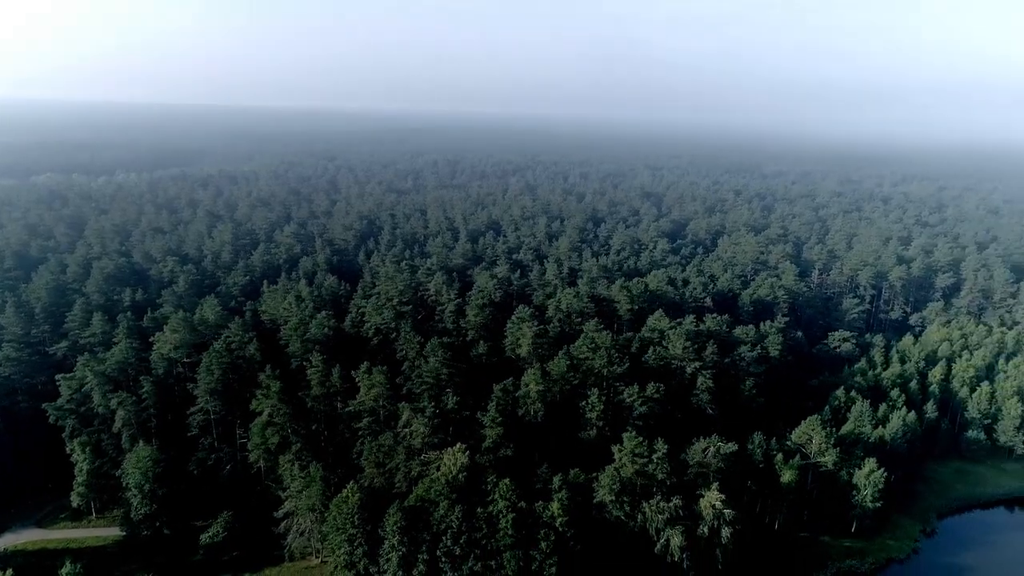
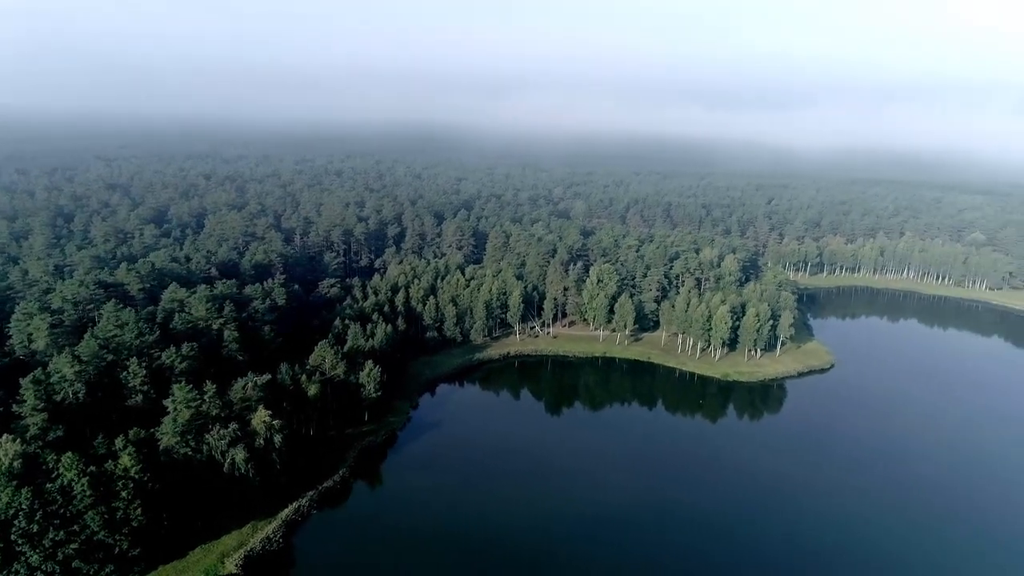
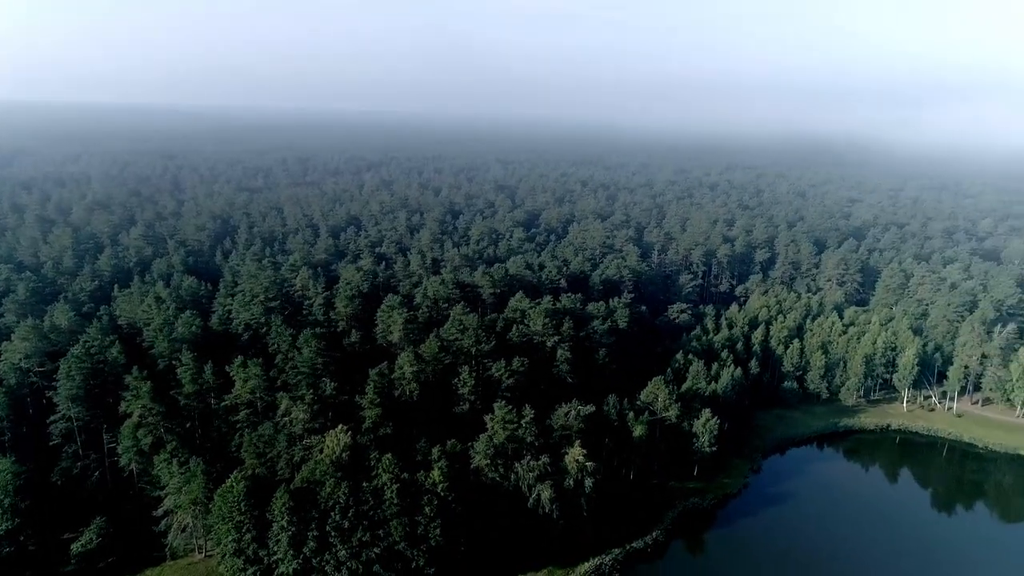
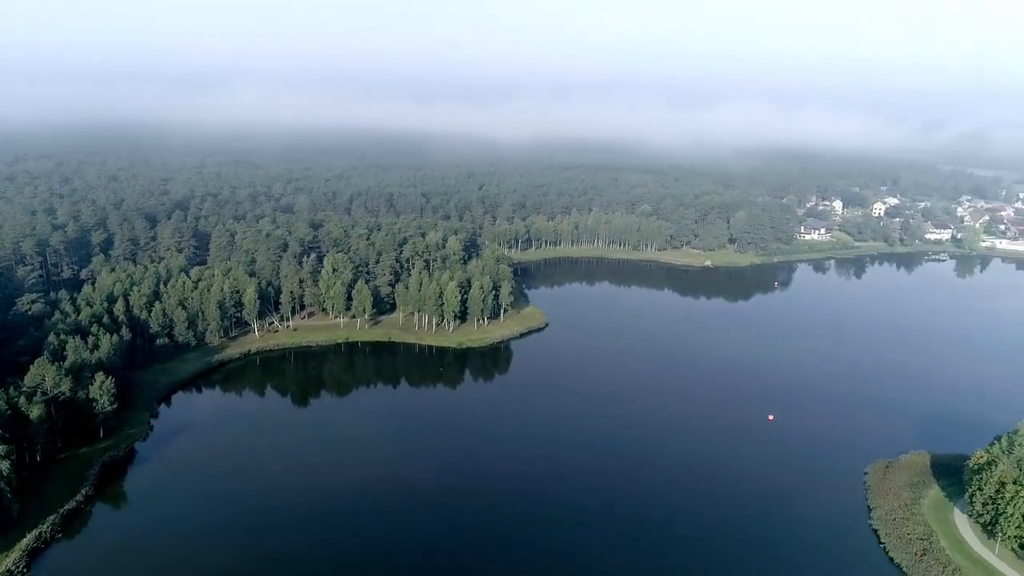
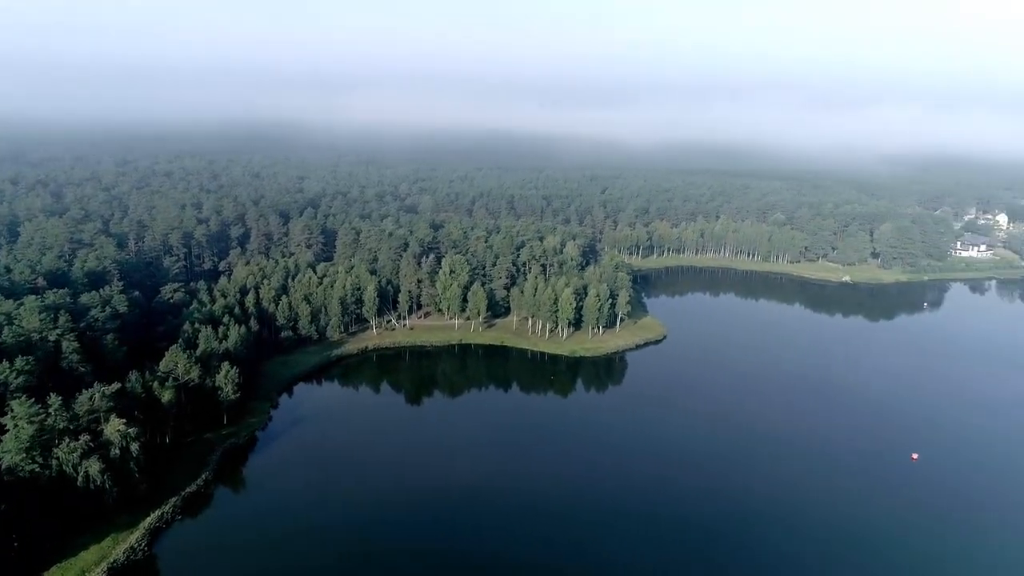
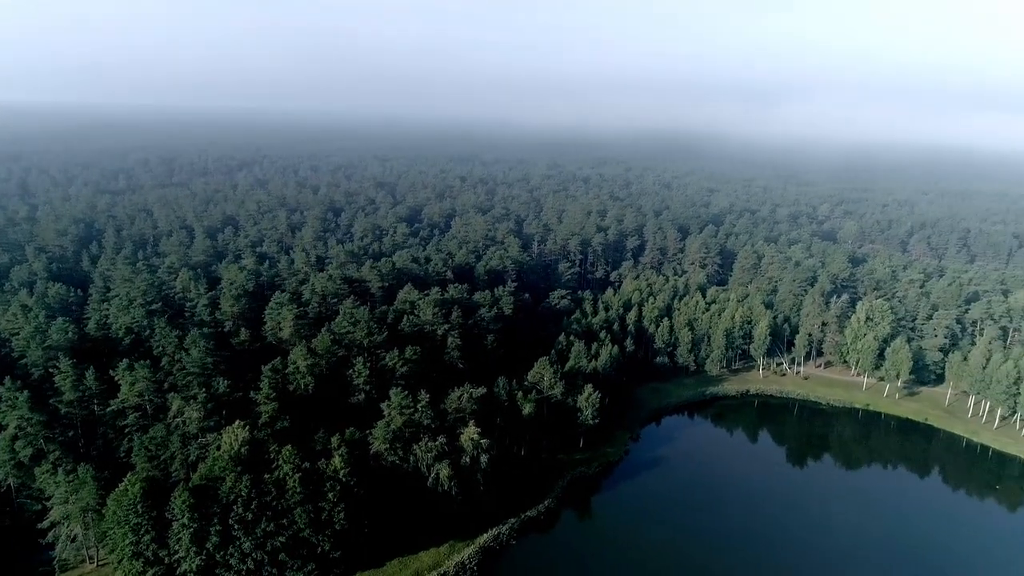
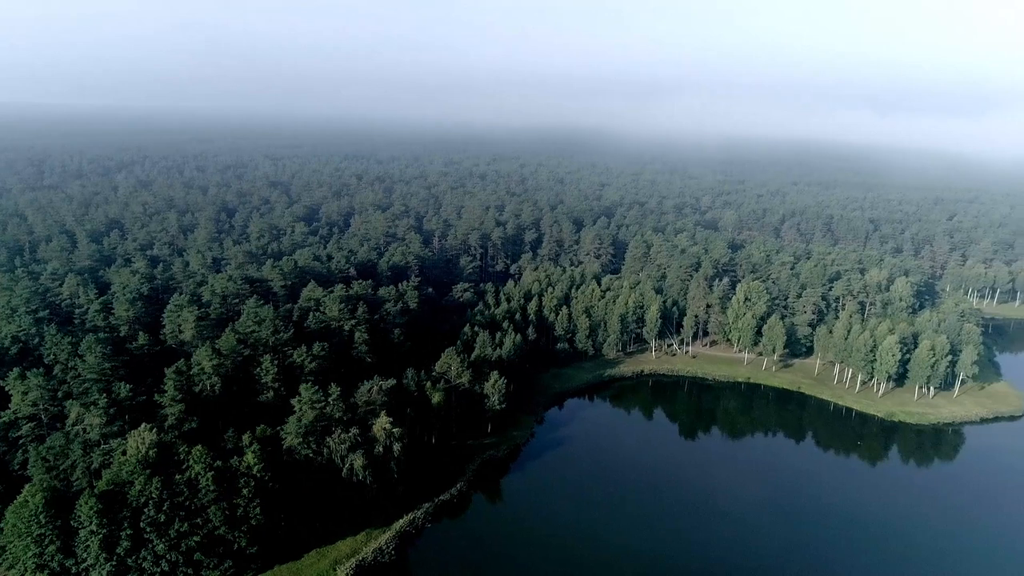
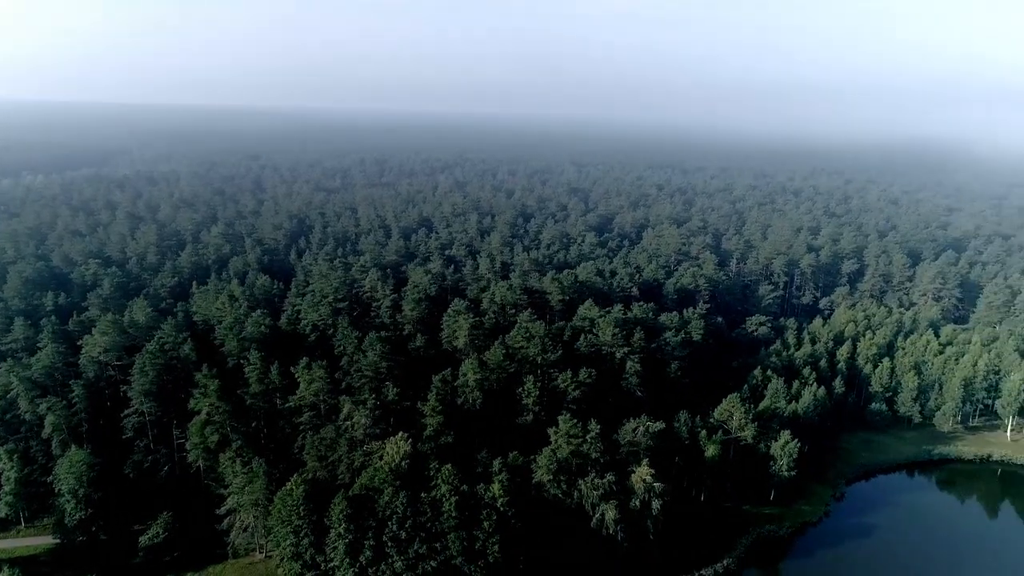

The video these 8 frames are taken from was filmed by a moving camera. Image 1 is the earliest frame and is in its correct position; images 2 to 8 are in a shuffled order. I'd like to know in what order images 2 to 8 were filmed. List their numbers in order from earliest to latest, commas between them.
8, 3, 6, 7, 2, 5, 4
